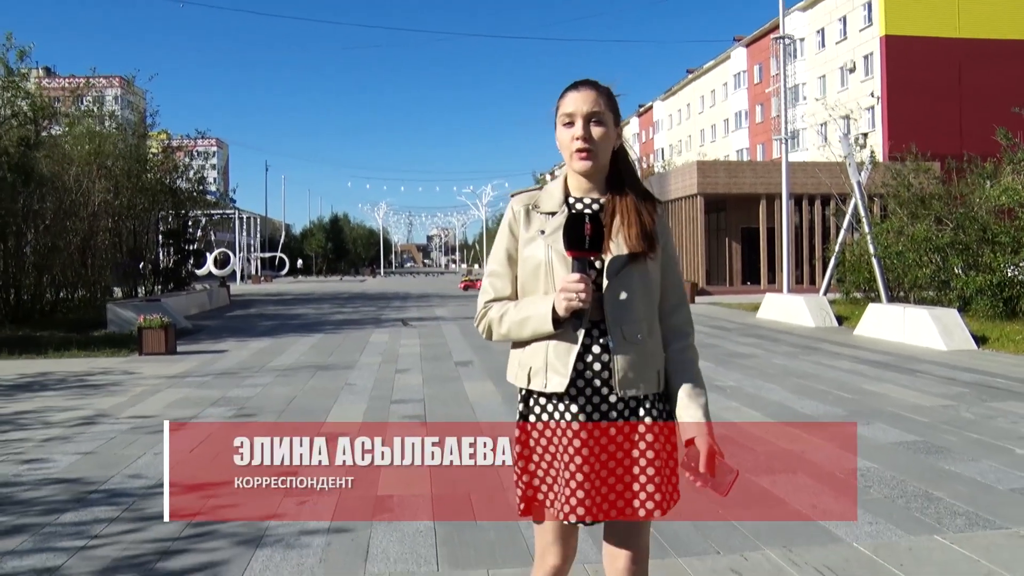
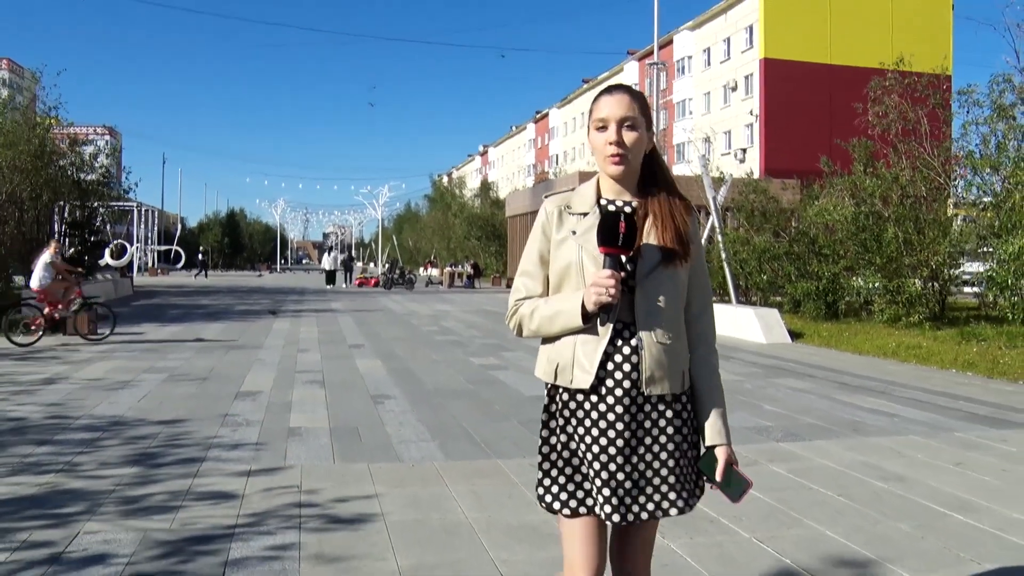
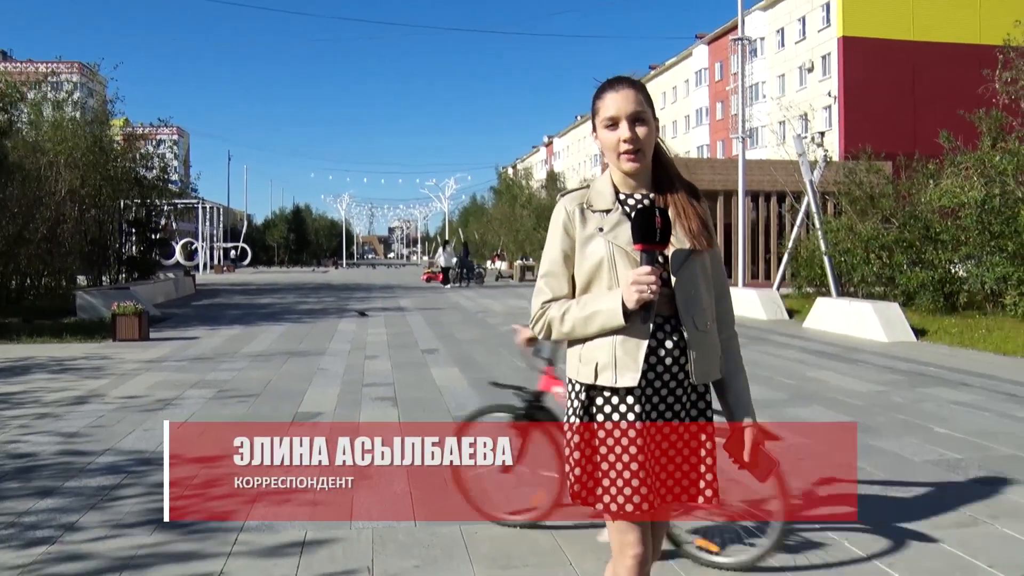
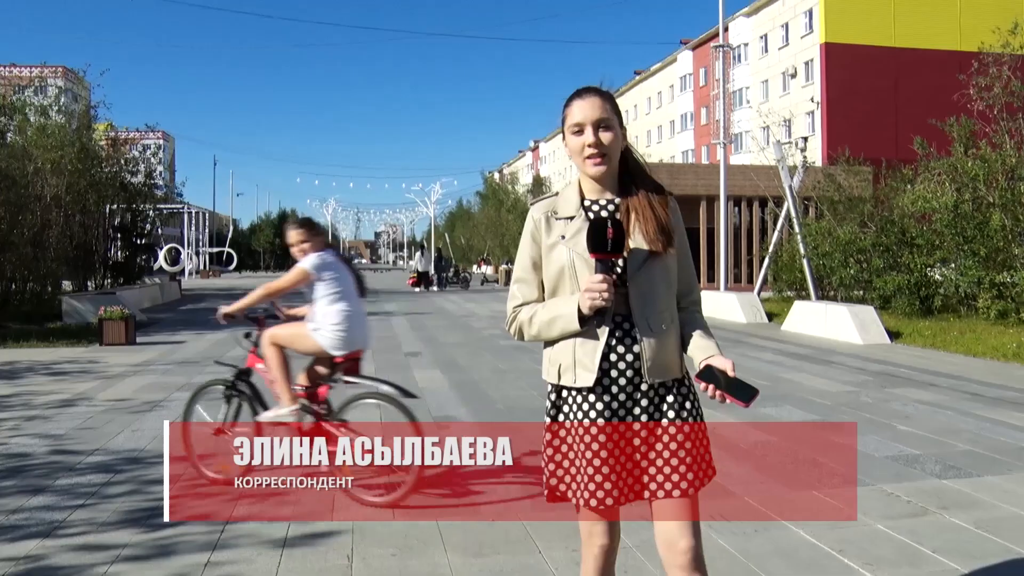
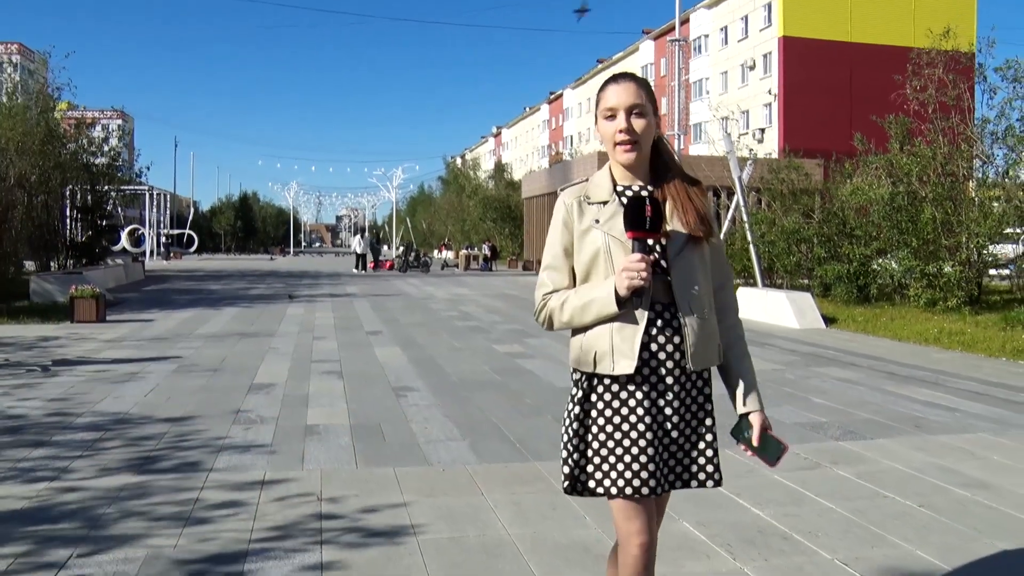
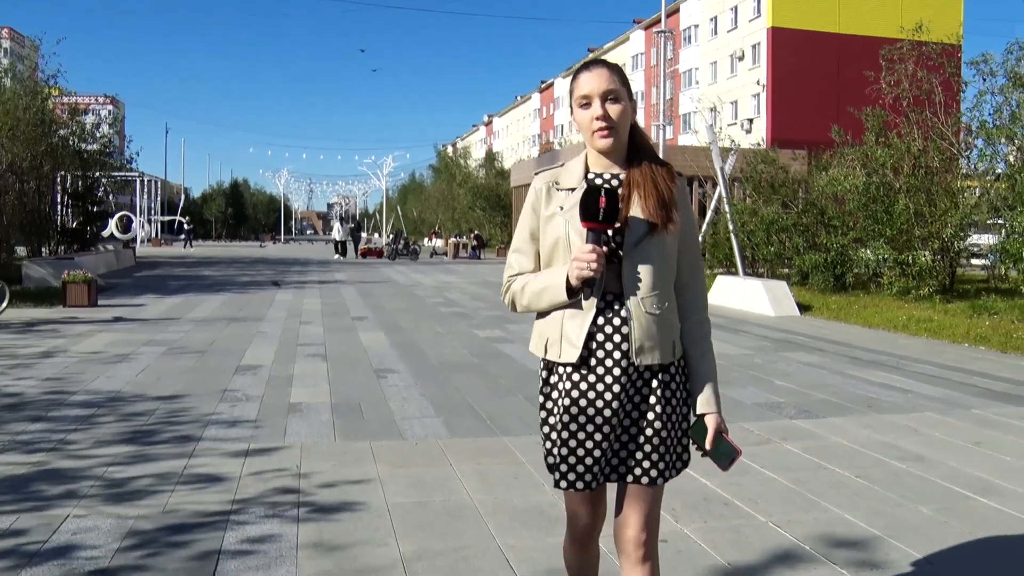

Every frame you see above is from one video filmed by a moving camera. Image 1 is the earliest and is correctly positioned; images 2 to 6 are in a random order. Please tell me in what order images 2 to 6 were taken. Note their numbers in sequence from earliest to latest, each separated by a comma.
3, 4, 5, 6, 2
